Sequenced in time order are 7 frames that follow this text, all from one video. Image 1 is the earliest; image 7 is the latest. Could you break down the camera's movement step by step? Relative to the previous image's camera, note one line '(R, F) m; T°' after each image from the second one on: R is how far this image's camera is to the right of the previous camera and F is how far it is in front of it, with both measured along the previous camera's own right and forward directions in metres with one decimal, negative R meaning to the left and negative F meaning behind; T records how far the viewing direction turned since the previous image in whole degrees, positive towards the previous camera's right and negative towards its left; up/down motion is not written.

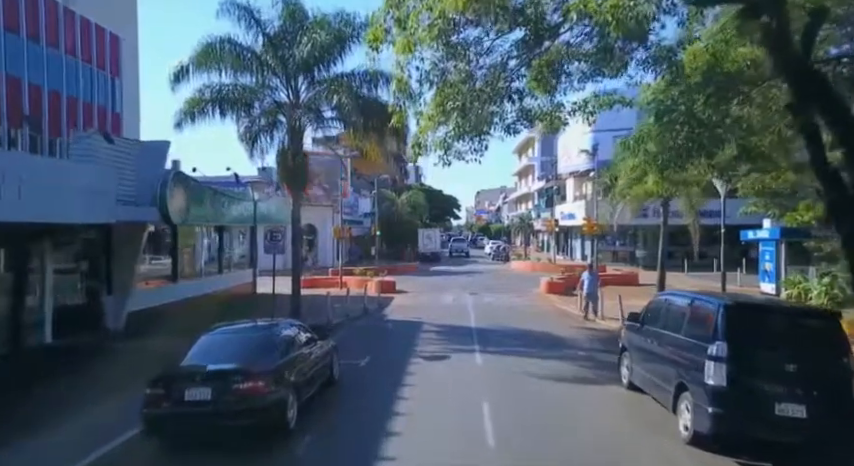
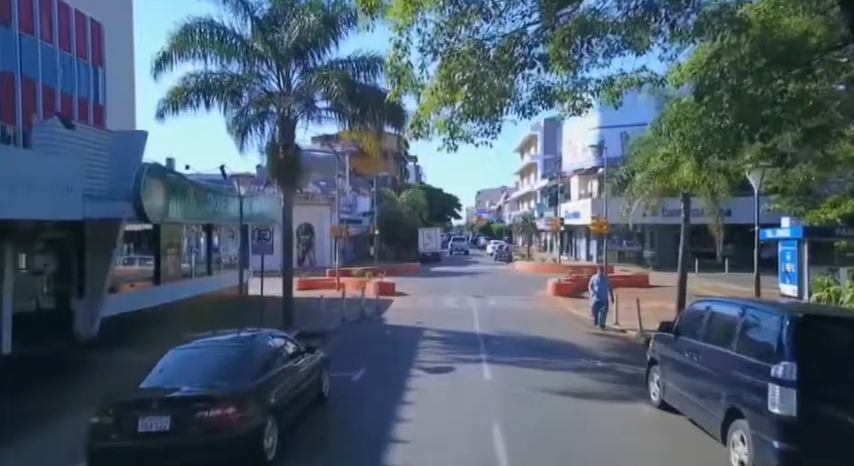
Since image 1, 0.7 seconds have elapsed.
(0.0, +1.4) m; 0°
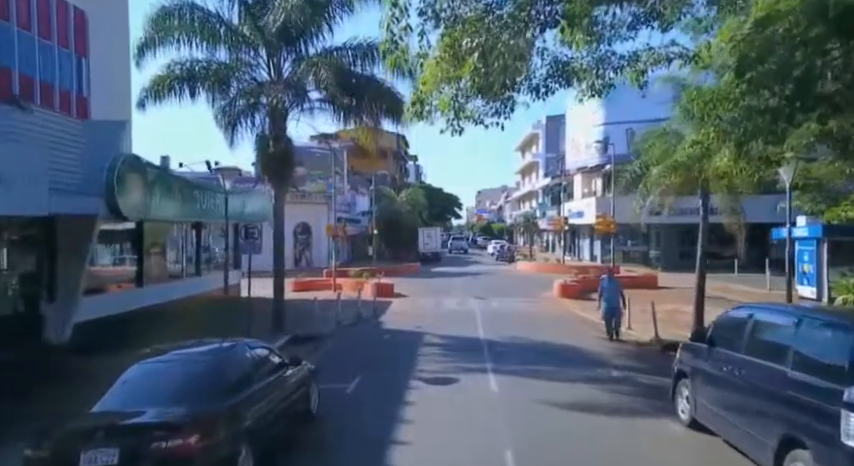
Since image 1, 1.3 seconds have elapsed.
(0.0, +1.1) m; 0°
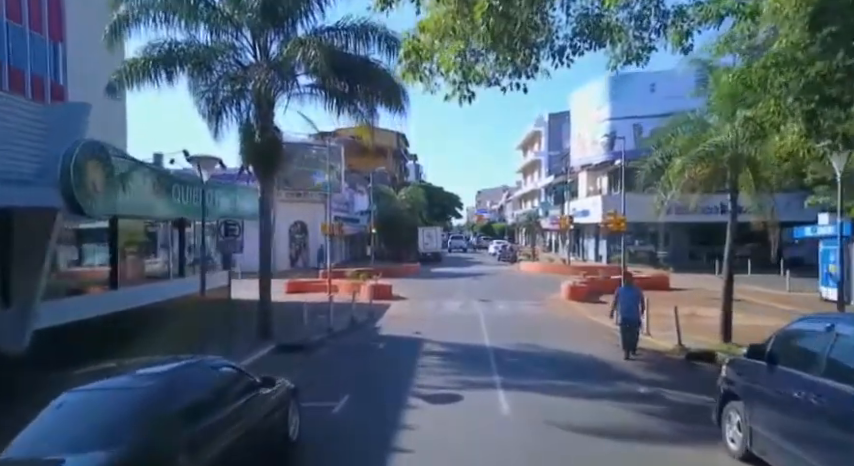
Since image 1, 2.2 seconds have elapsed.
(0.0, +1.5) m; 0°
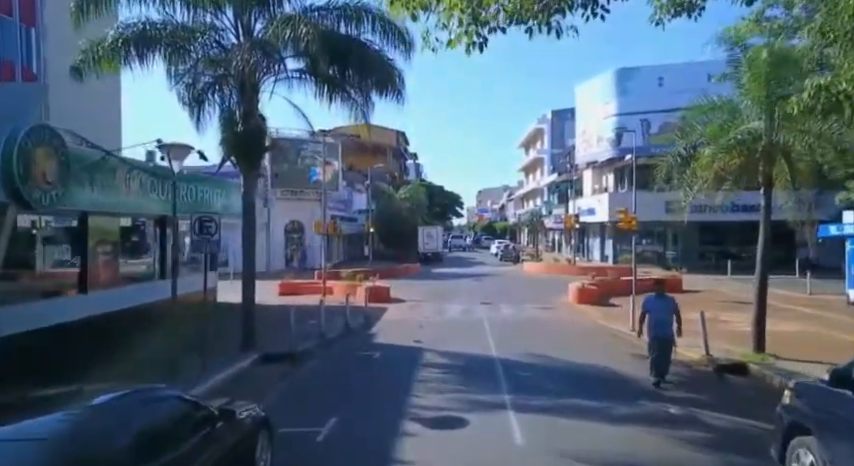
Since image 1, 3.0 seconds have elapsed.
(0.0, +1.4) m; 0°
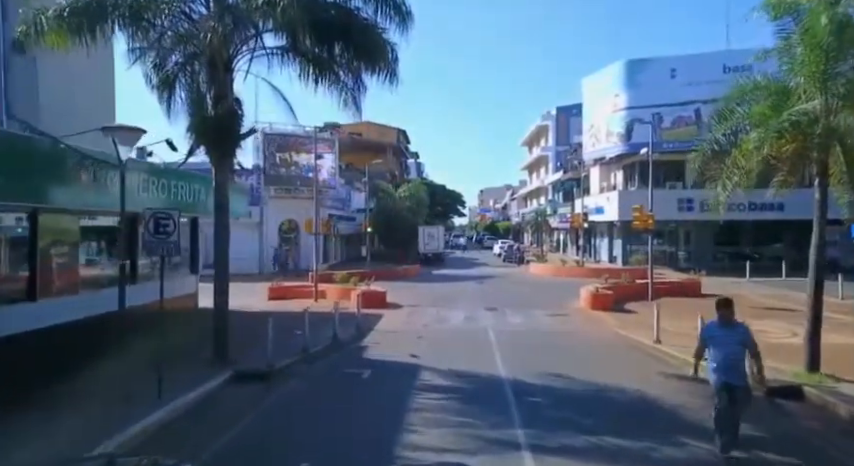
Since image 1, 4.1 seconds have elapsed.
(+0.1, +1.9) m; 0°
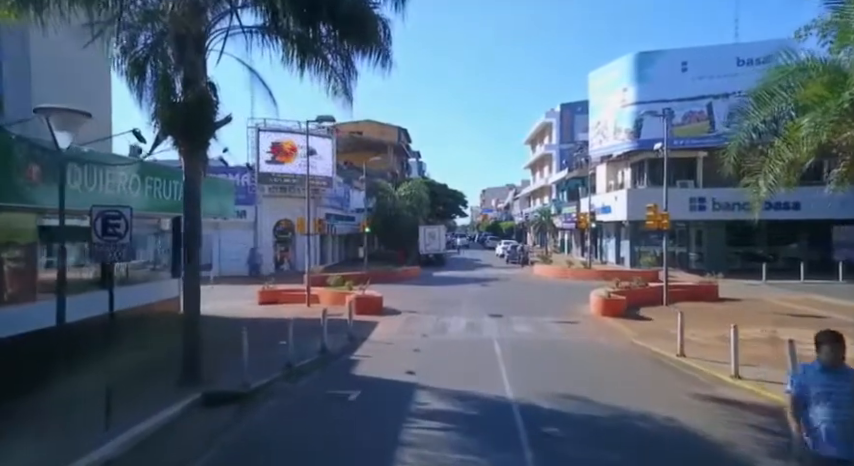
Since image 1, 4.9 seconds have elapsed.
(+0.1, +1.5) m; 0°
